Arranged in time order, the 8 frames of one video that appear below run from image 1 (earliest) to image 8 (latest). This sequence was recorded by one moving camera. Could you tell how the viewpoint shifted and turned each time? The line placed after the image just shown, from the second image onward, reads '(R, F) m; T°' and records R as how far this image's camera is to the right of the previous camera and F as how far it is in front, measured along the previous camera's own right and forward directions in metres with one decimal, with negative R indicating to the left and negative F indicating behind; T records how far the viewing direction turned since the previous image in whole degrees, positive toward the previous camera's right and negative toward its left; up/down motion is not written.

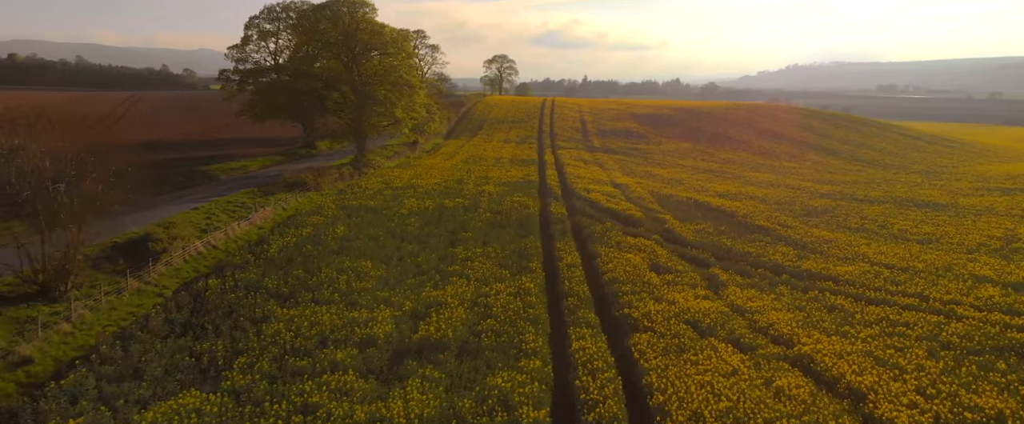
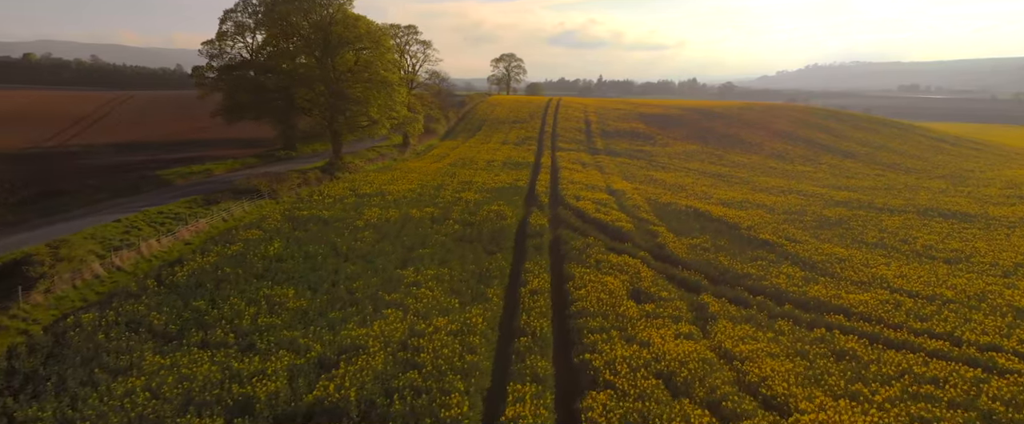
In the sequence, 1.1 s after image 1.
(+1.9, +2.9) m; -1°
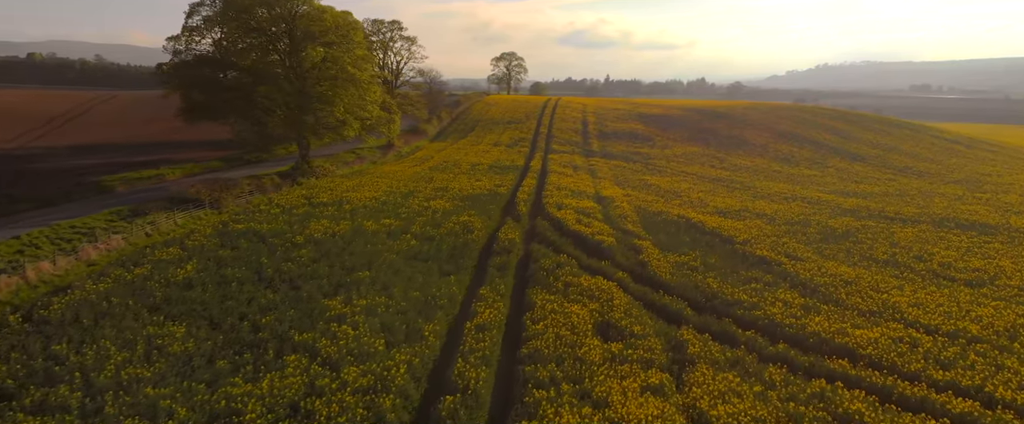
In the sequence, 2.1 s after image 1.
(+1.7, +2.7) m; -1°
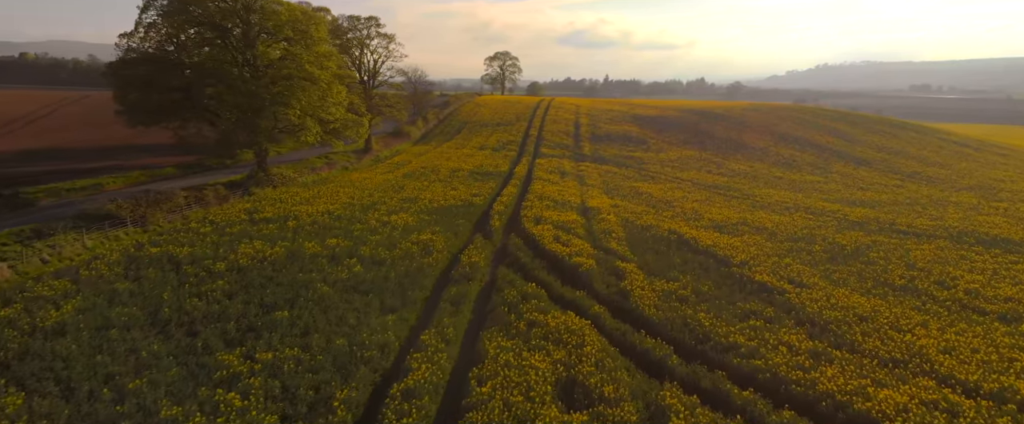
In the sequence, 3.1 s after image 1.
(+1.4, +3.0) m; 0°
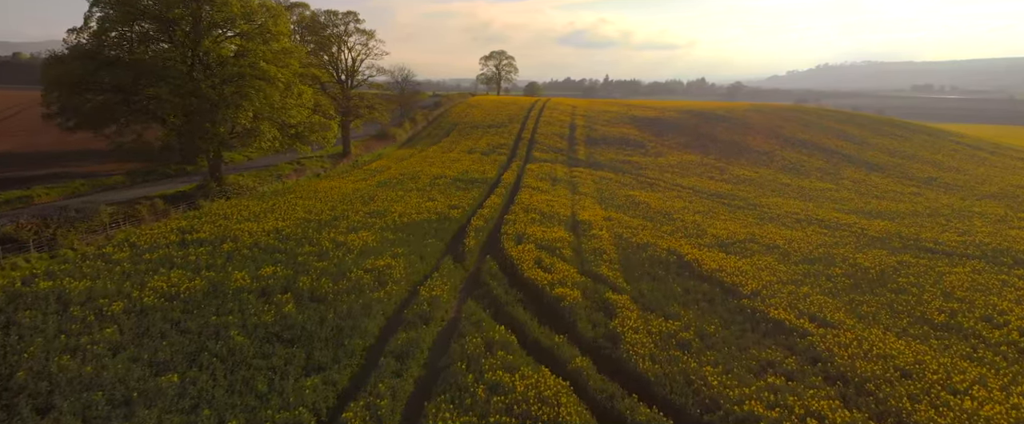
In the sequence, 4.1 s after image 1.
(+1.0, +3.3) m; 0°
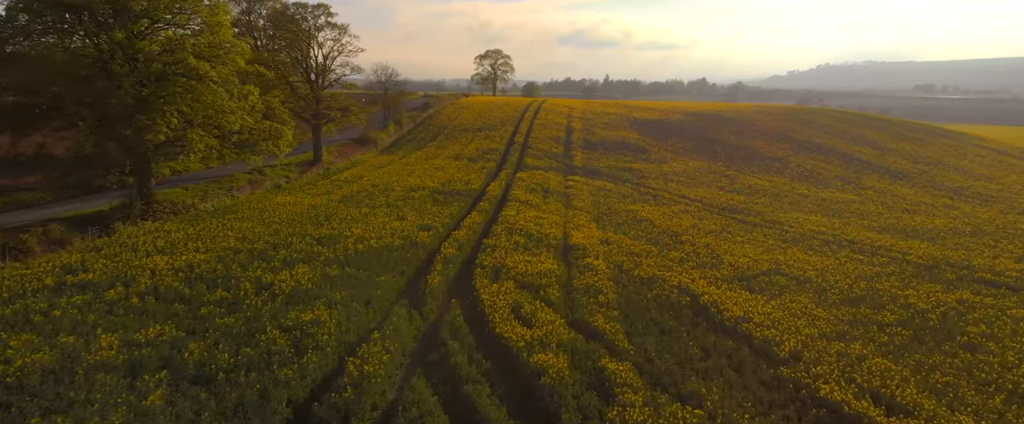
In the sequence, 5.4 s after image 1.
(+0.9, +4.5) m; 0°
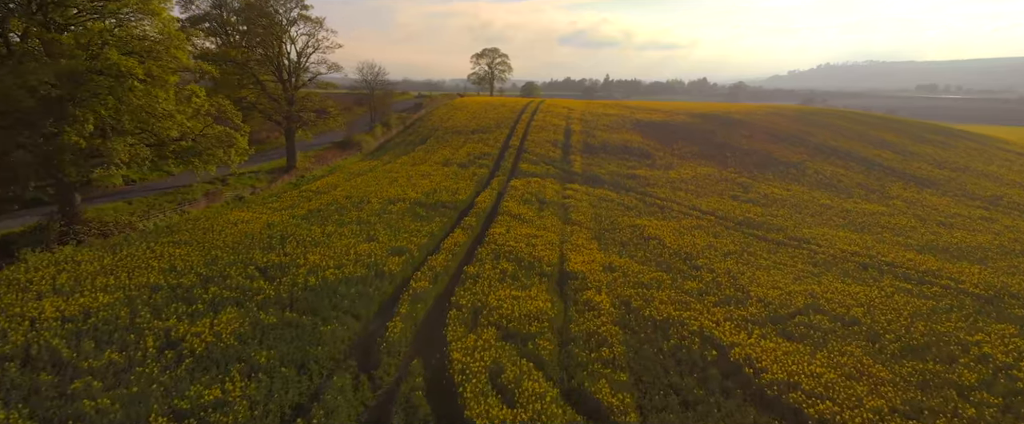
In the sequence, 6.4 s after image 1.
(+0.5, +3.8) m; 0°
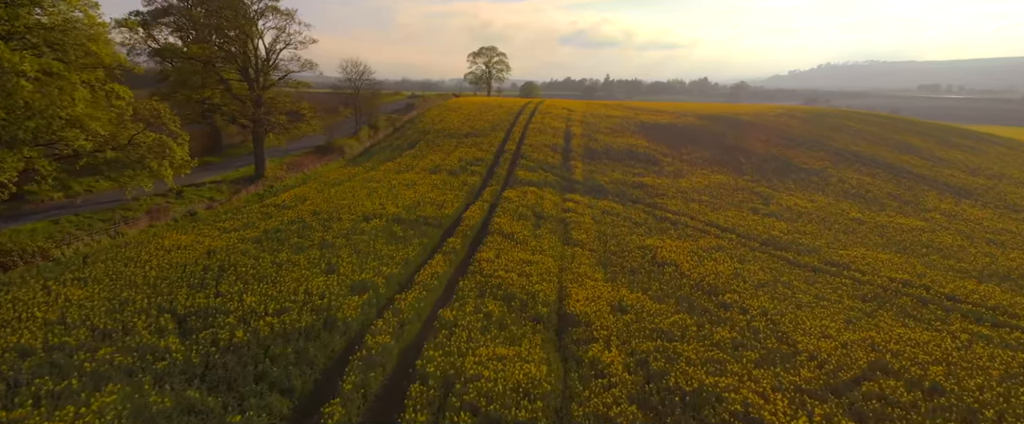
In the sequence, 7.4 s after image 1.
(+0.4, +4.0) m; 0°
